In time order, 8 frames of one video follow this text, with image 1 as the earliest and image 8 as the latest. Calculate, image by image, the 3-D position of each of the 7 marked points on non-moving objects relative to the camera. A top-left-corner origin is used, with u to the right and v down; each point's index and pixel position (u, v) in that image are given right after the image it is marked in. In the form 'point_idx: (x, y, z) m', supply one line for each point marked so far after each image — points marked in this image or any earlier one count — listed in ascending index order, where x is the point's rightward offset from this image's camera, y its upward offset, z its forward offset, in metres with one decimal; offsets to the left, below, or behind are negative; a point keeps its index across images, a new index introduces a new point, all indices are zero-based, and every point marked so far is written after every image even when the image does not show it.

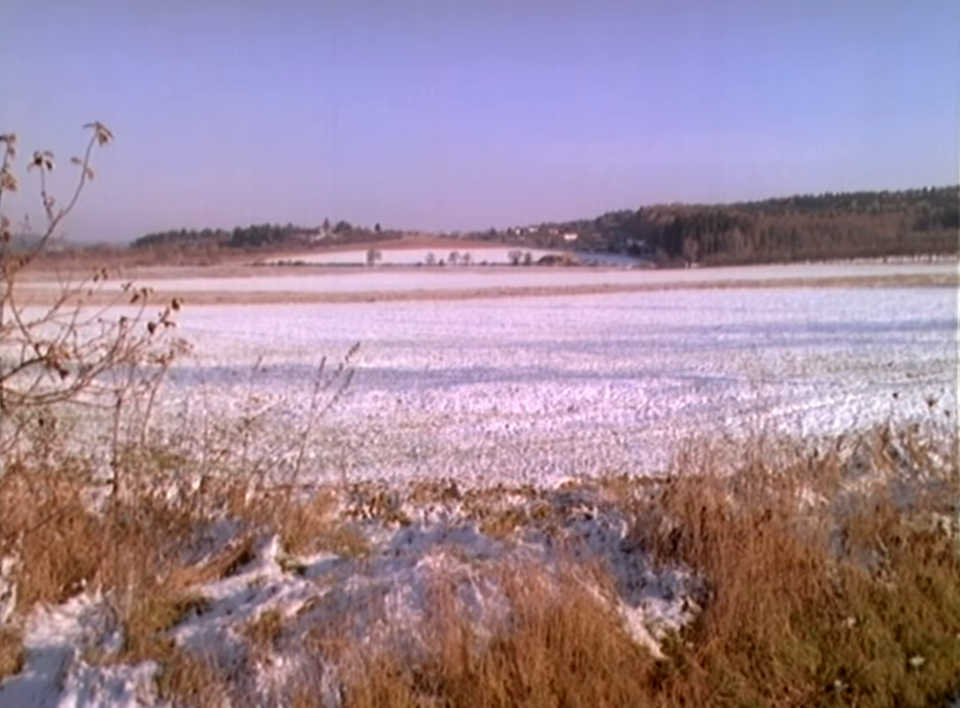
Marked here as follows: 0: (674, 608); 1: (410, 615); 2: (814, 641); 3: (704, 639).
0: (+1.4, -1.7, +4.9) m
1: (-0.4, -1.7, +4.6) m
2: (+2.3, -1.9, +4.6) m
3: (+1.5, -1.8, +4.6) m
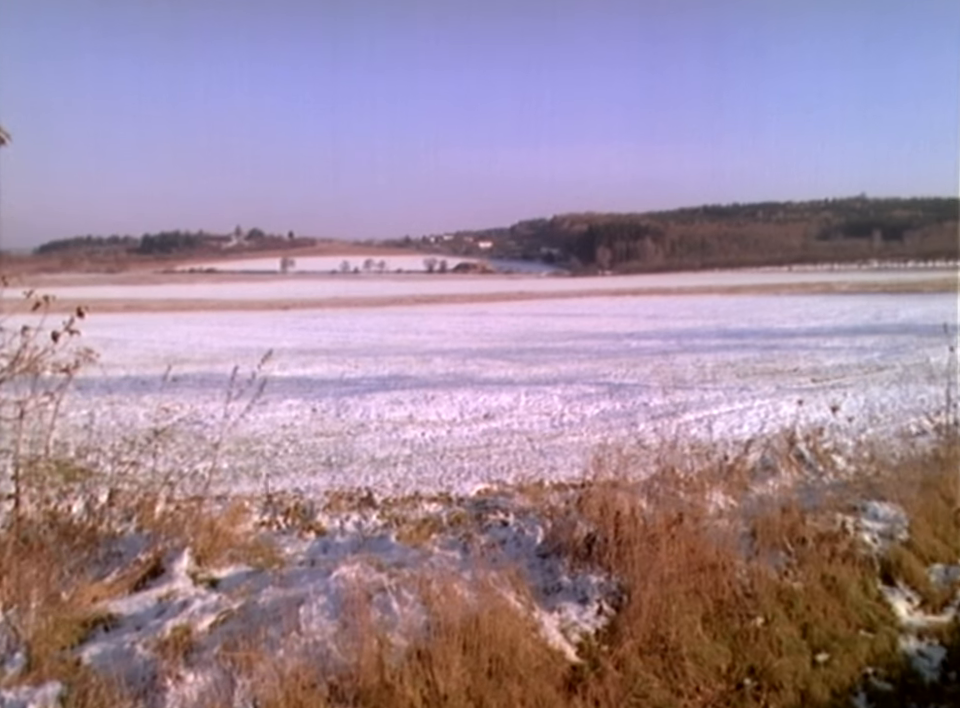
0: (+0.8, -1.8, +4.9) m
1: (-1.0, -1.7, +4.5) m
2: (+1.7, -1.9, +4.7) m
3: (+1.0, -1.9, +4.7) m
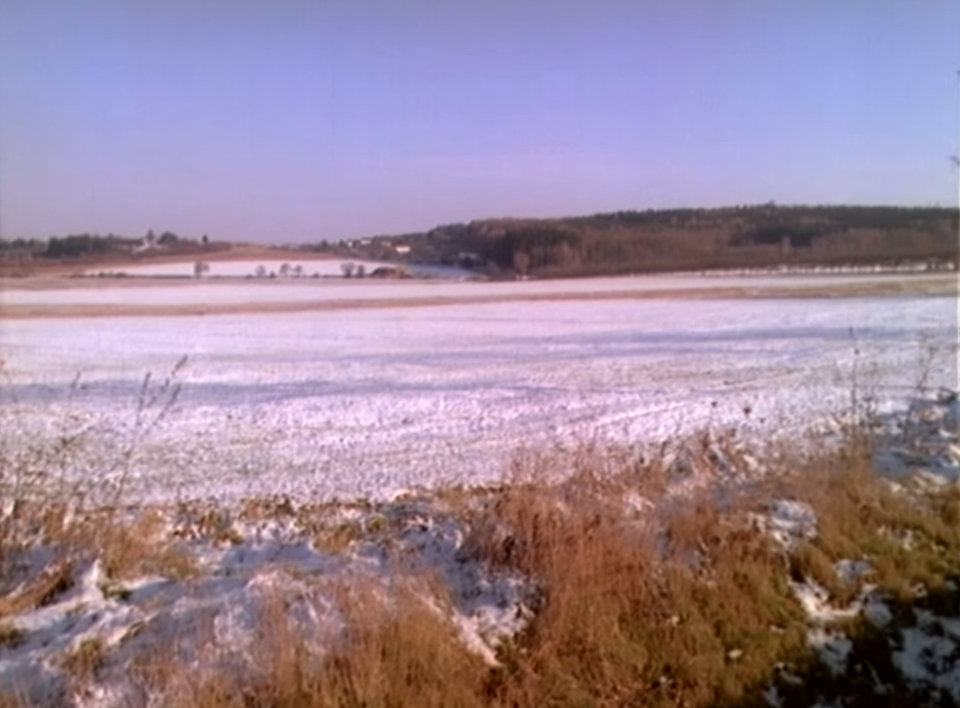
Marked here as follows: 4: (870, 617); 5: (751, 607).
0: (+0.2, -1.8, +4.9) m
1: (-1.5, -1.8, +4.5) m
2: (+1.1, -1.9, +4.8) m
3: (+0.4, -1.9, +4.7) m
4: (+2.8, -1.9, +5.1) m
5: (+1.9, -1.8, +5.0) m
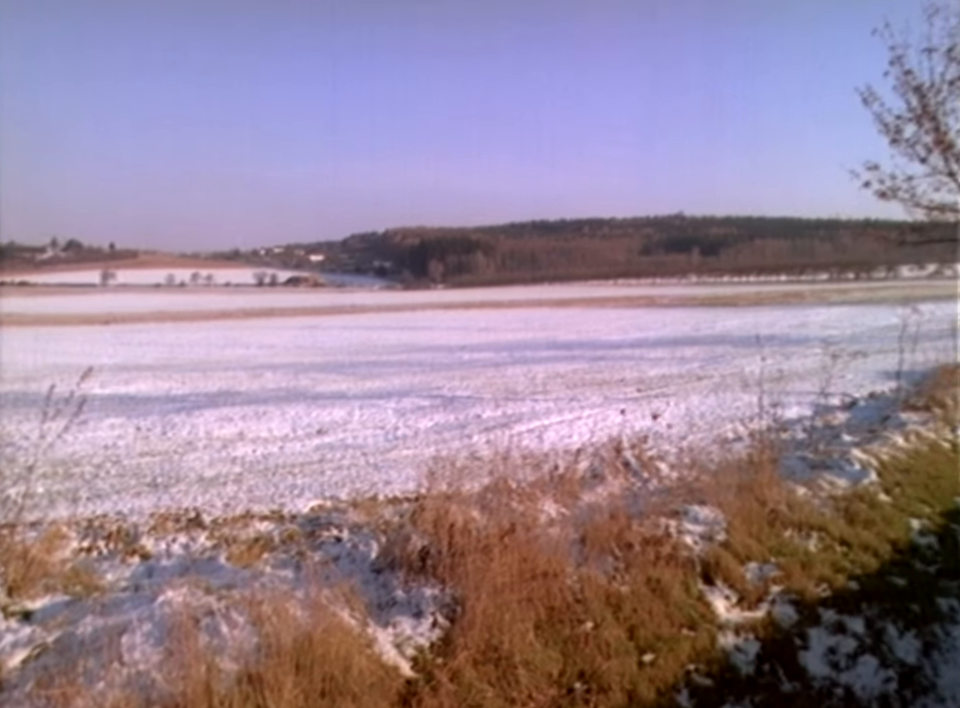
0: (-0.4, -1.9, +4.9) m
1: (-2.1, -1.9, +4.4) m
2: (+0.5, -2.0, +4.8) m
3: (-0.2, -2.0, +4.7) m
4: (+2.1, -1.9, +5.2) m
5: (+1.3, -1.9, +5.1) m
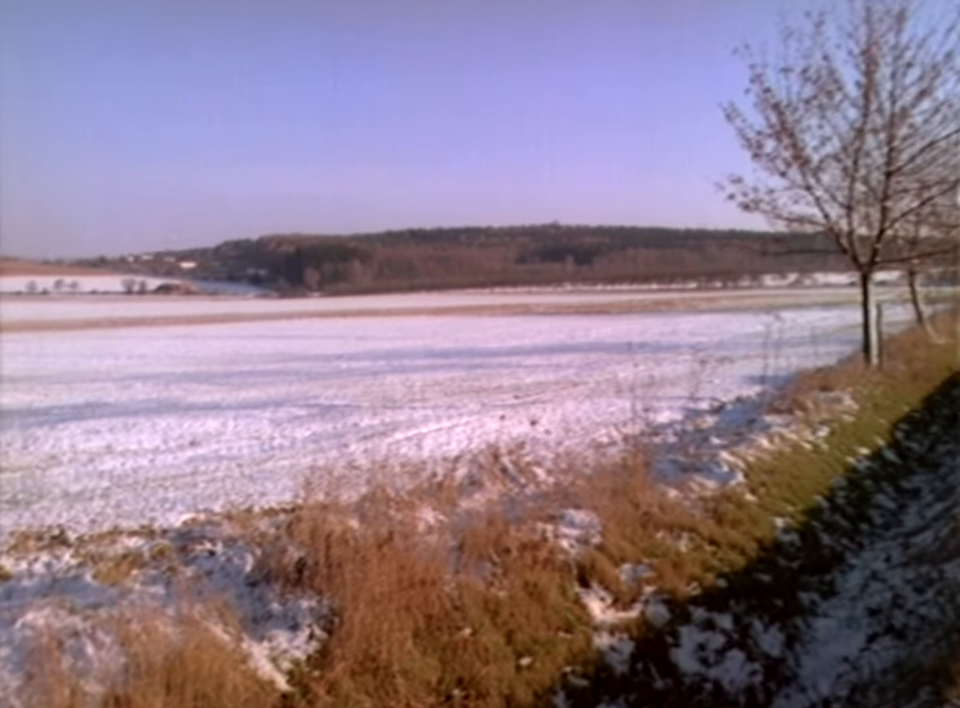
0: (-1.2, -1.9, +4.9) m
1: (-2.9, -1.9, +4.2) m
2: (-0.3, -2.0, +4.9) m
3: (-1.0, -2.0, +4.6) m
4: (+1.3, -2.0, +5.3) m
5: (+0.5, -1.9, +5.2) m
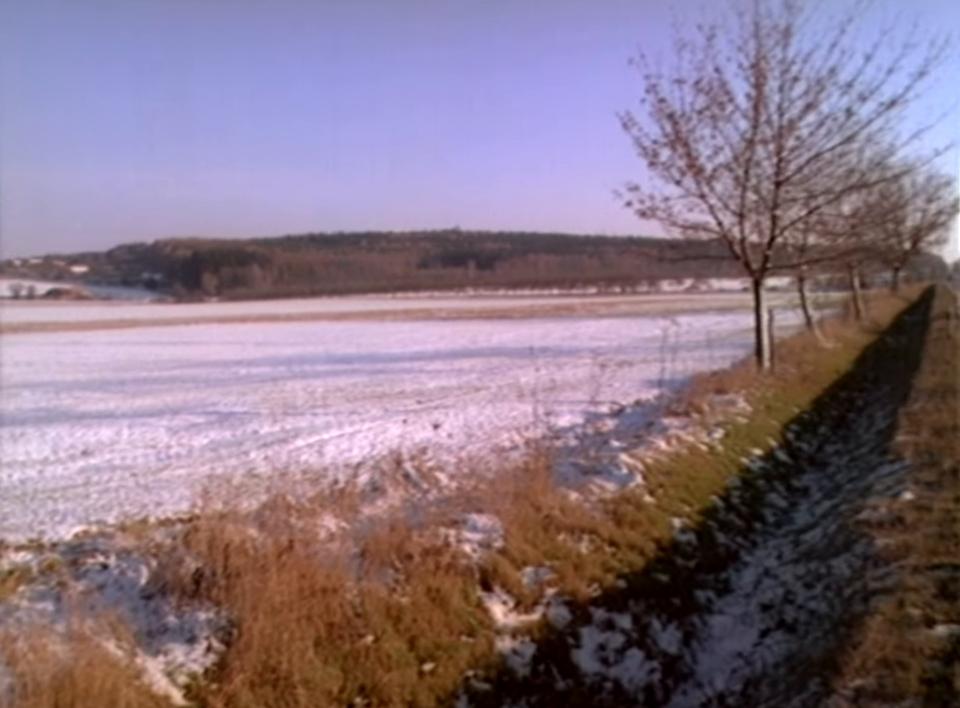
0: (-1.9, -2.0, +4.8) m
1: (-3.5, -2.0, +4.0) m
2: (-1.0, -2.1, +4.8) m
3: (-1.7, -2.1, +4.6) m
4: (+0.5, -2.0, +5.4) m
5: (-0.3, -1.9, +5.2) m
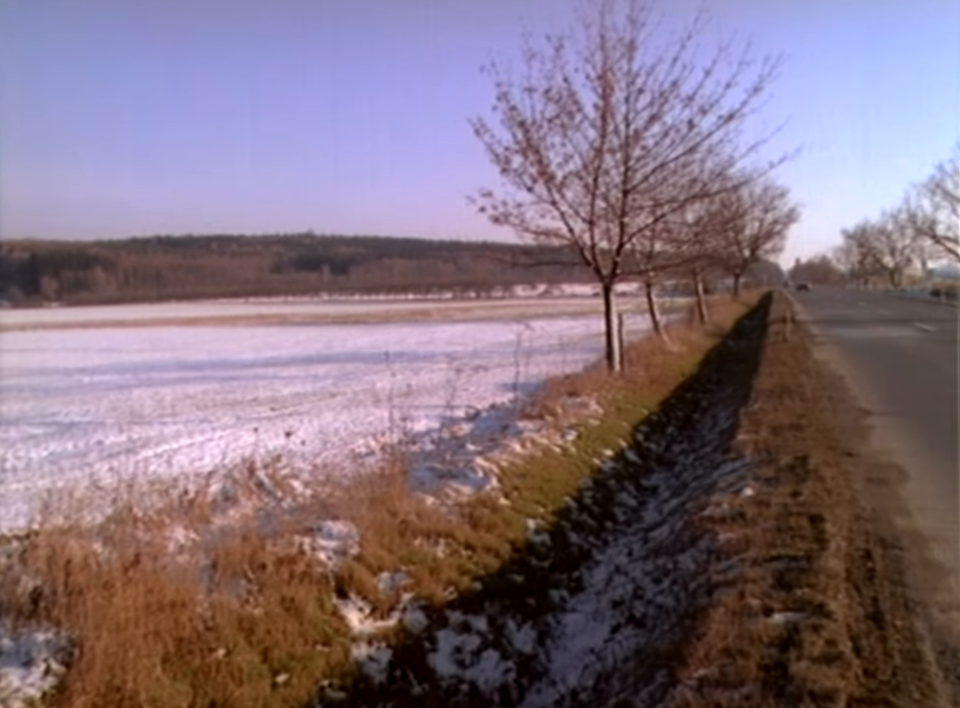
0: (-2.9, -2.0, +4.6) m
1: (-4.5, -2.0, +3.6) m
2: (-2.0, -2.1, +4.7) m
3: (-2.7, -2.1, +4.4) m
4: (-0.5, -2.0, +5.4) m
5: (-1.3, -2.0, +5.1) m
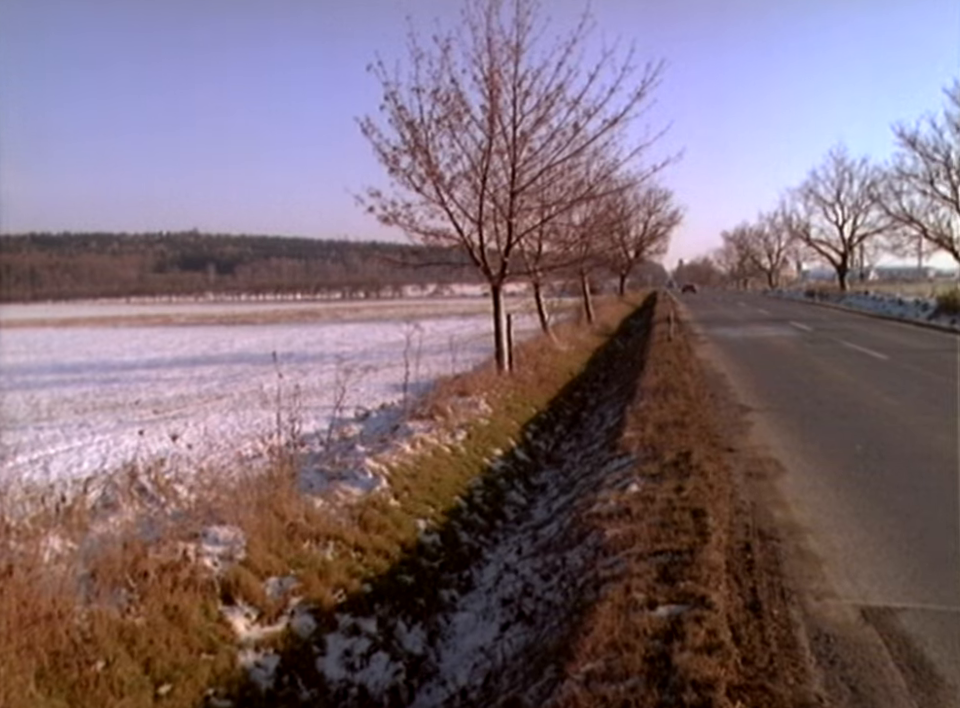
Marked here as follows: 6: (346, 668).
0: (-3.7, -2.1, +4.3) m
1: (-5.2, -2.1, +3.3) m
2: (-2.8, -2.2, +4.5) m
3: (-3.4, -2.2, +4.1) m
4: (-1.4, -2.1, +5.3) m
5: (-2.1, -2.0, +5.0) m
6: (-1.0, -2.3, +5.2) m
